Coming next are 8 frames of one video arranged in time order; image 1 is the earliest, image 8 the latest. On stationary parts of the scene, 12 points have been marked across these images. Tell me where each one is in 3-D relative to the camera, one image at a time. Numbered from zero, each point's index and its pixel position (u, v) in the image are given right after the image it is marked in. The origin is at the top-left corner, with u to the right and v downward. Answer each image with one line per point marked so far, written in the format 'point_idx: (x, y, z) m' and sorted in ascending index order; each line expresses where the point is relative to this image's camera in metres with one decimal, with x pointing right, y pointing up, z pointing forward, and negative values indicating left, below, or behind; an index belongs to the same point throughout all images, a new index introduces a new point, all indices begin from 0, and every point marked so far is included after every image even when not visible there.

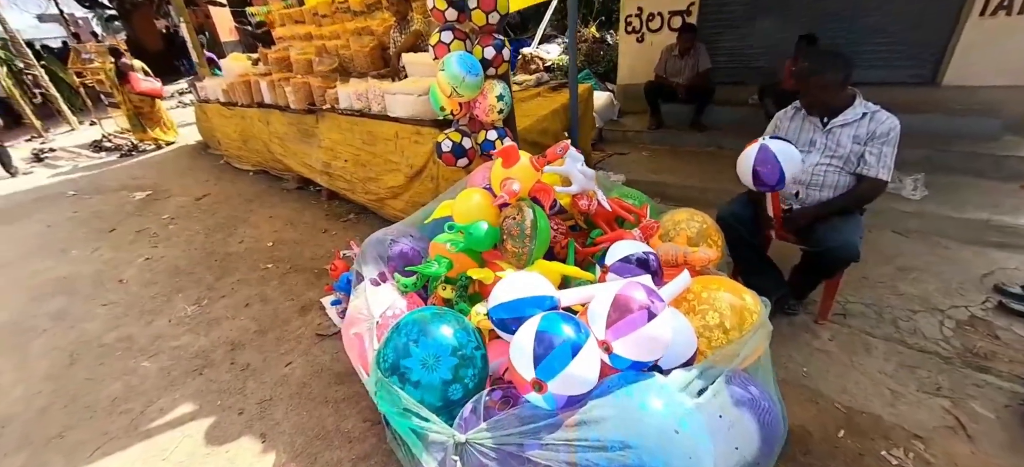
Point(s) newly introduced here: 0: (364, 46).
0: (-1.2, +1.5, +3.3) m
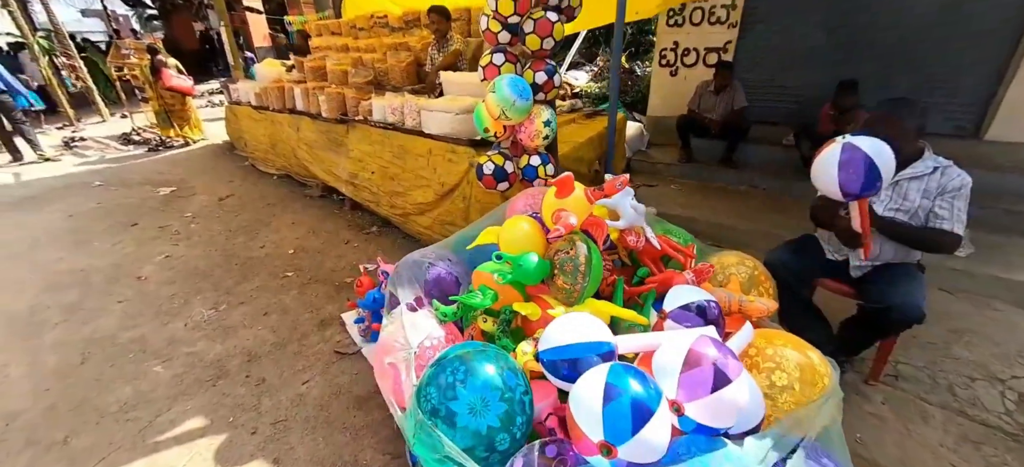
0: (-0.9, +1.4, +3.4) m
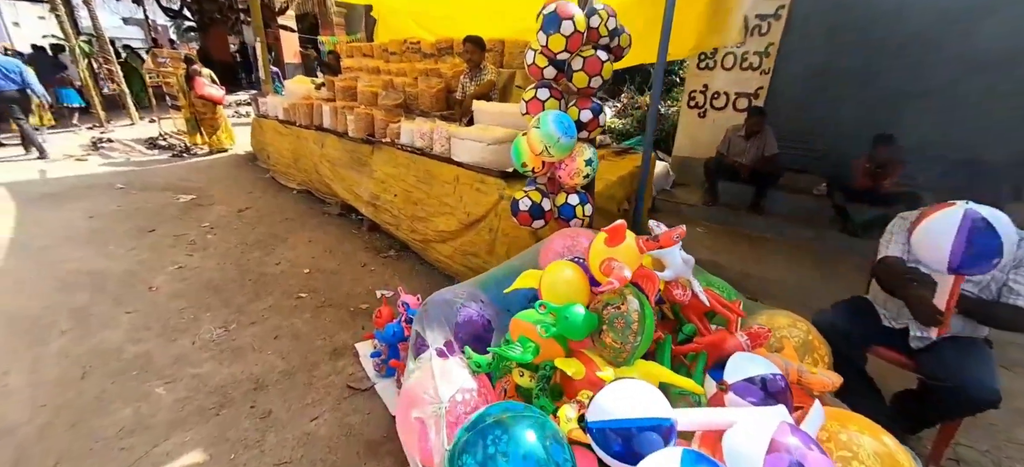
0: (-0.7, +1.2, +3.4) m
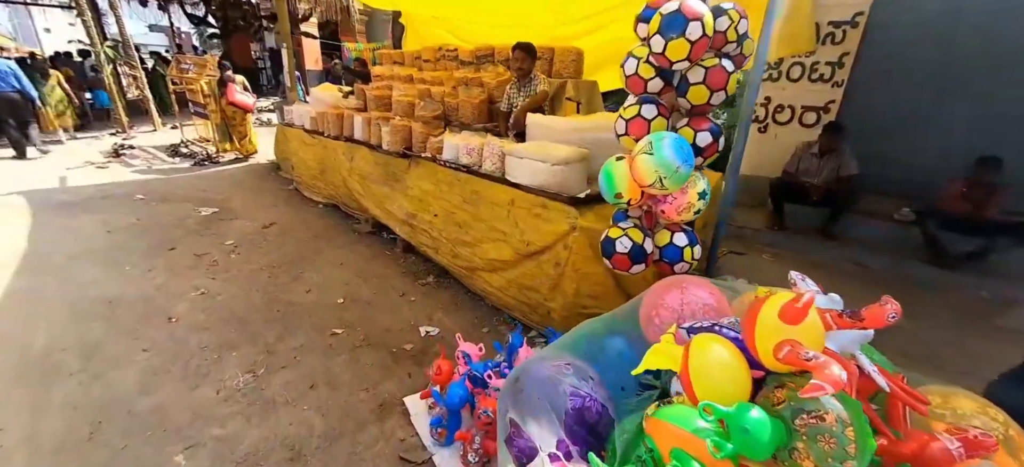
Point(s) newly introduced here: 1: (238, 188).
0: (-0.3, +1.0, +3.1) m
1: (-3.0, +0.5, +4.6) m
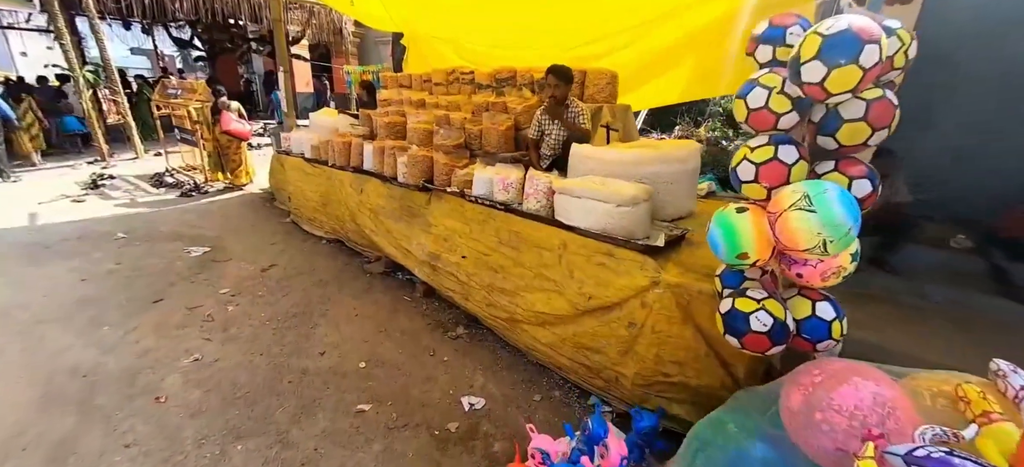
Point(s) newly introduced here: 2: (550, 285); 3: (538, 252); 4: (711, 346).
0: (-0.1, +0.7, +2.8) m
1: (-2.8, +0.1, +4.2) m
2: (+0.2, -0.2, +2.0) m
3: (+0.1, -0.1, +2.0) m
4: (+0.7, -0.4, +1.5) m
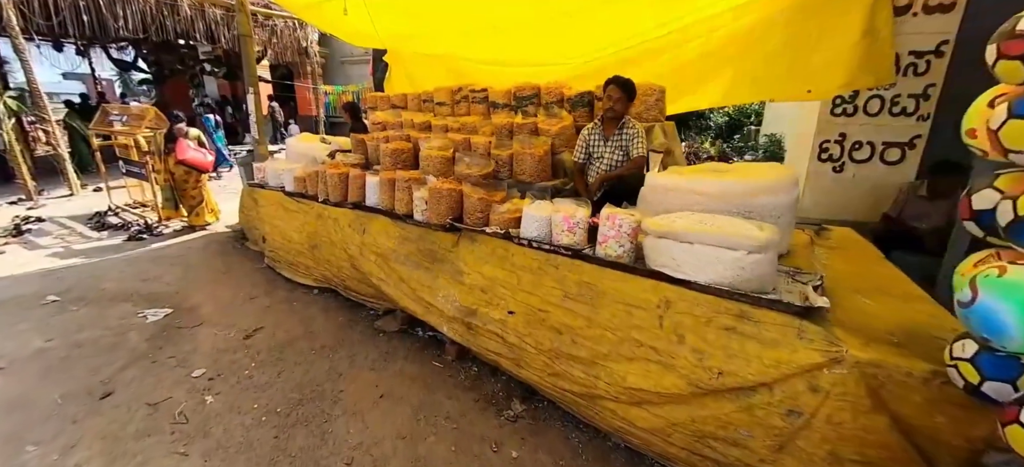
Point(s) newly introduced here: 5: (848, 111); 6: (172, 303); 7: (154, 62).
0: (+0.1, +0.5, +2.4) m
1: (-2.7, -0.3, +3.5) m
2: (+0.5, -0.4, +1.6) m
3: (+0.4, -0.3, +1.6) m
4: (+1.1, -0.6, +1.1) m
5: (+2.5, +0.9, +3.1) m
6: (-2.3, -0.5, +2.9) m
7: (-8.2, +3.9, +9.6) m
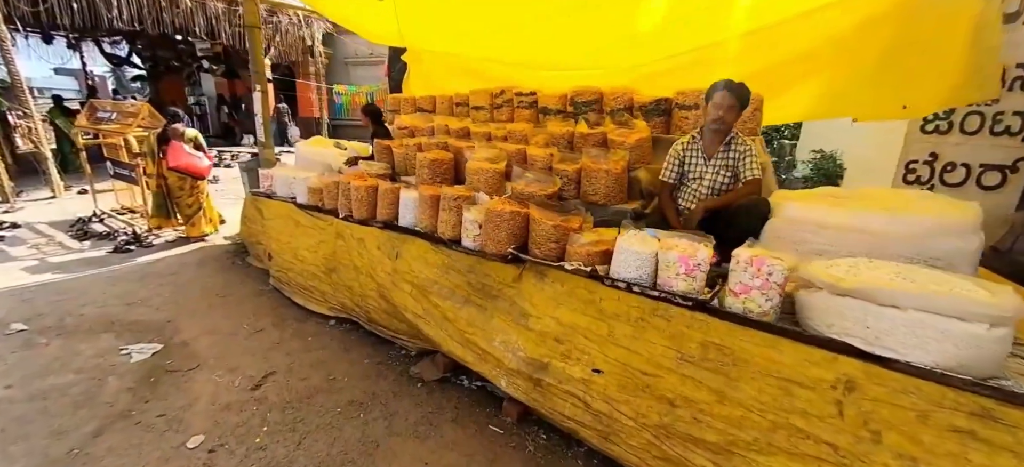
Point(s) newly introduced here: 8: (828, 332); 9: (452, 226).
0: (+0.5, +0.3, +2.0) m
1: (-2.4, -0.4, +3.1) m
2: (+0.8, -0.6, +1.2) m
3: (+0.8, -0.4, +1.2) m
4: (+1.4, -0.7, +0.8) m
5: (+2.8, +0.7, +2.8) m
6: (-2.0, -0.6, +2.5) m
7: (-7.9, +3.8, +9.1) m
8: (+0.9, -0.3, +1.2) m
9: (-0.3, 0.0, +2.1) m
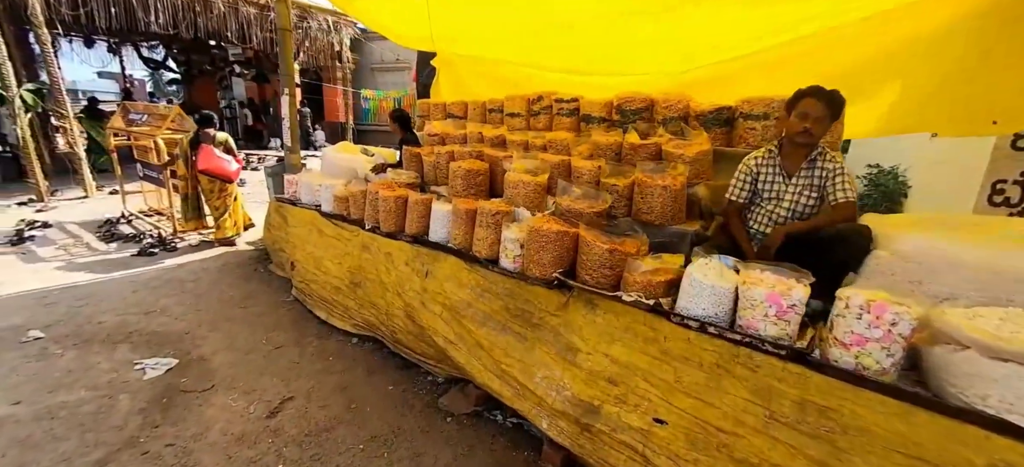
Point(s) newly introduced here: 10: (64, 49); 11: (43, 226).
0: (+0.7, +0.2, +1.8) m
1: (-2.1, -0.5, +3.0) m
2: (+1.0, -0.7, +0.9) m
3: (+0.9, -0.5, +1.0) m
4: (+1.5, -0.8, +0.5) m
5: (+3.0, +0.5, +2.4) m
6: (-1.8, -0.6, +2.4) m
7: (-7.3, +3.8, +9.3) m
8: (+1.0, -0.4, +0.9) m
9: (-0.1, 0.0, +1.9) m
10: (-10.8, +4.4, +10.1) m
11: (-5.1, +0.1, +4.5) m
